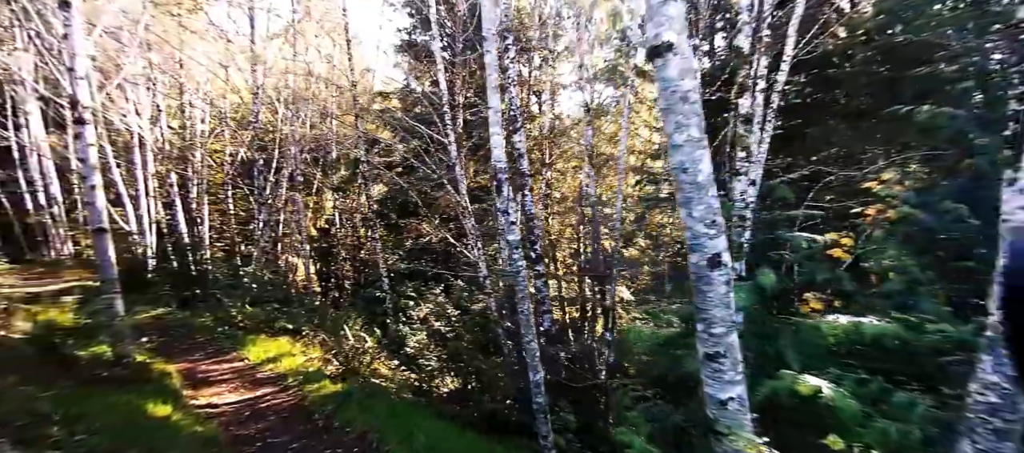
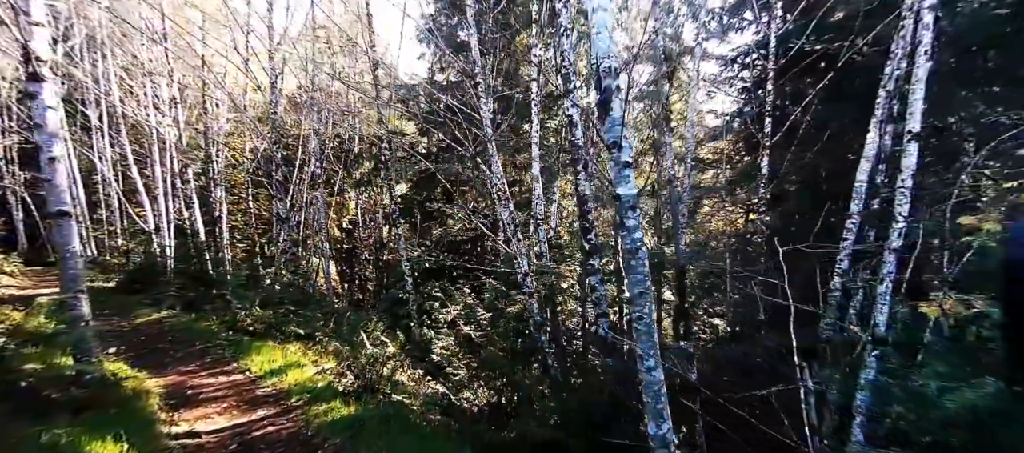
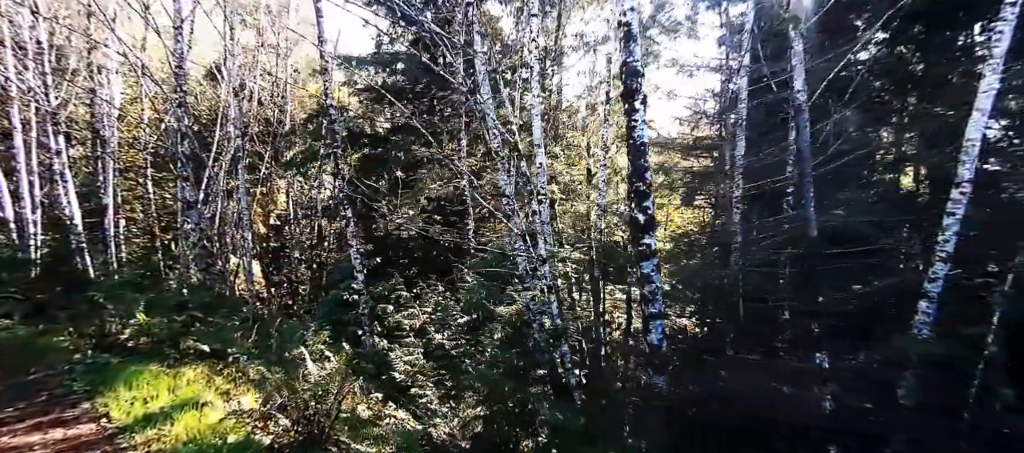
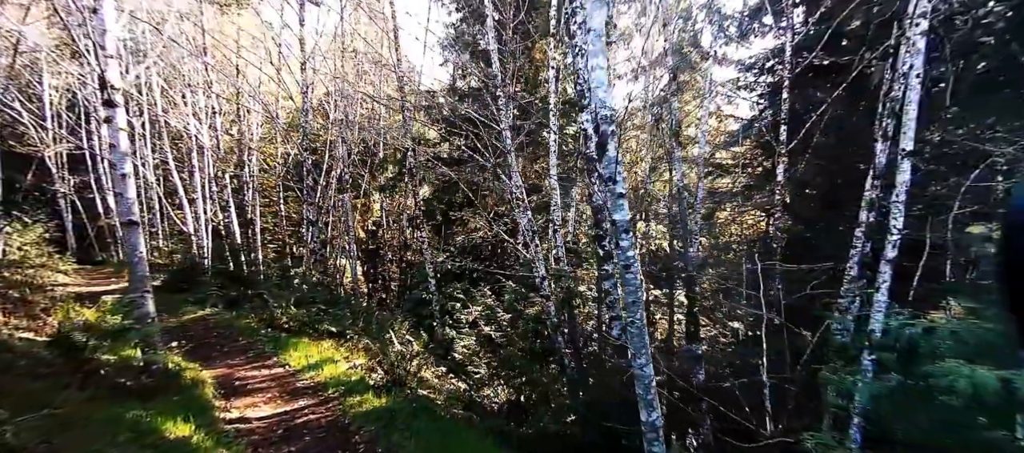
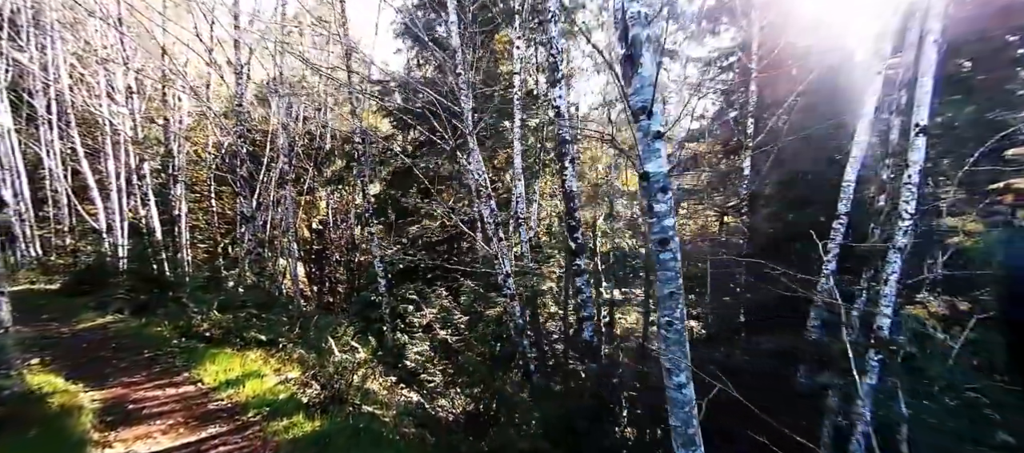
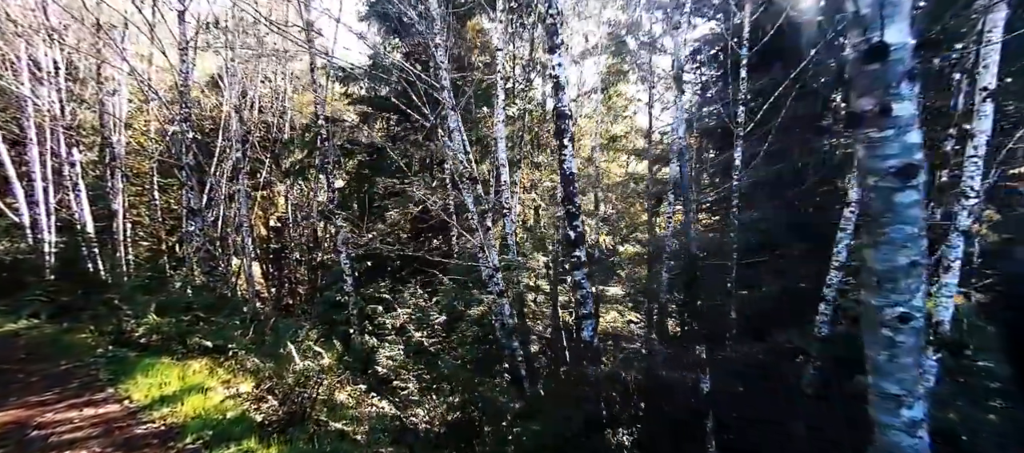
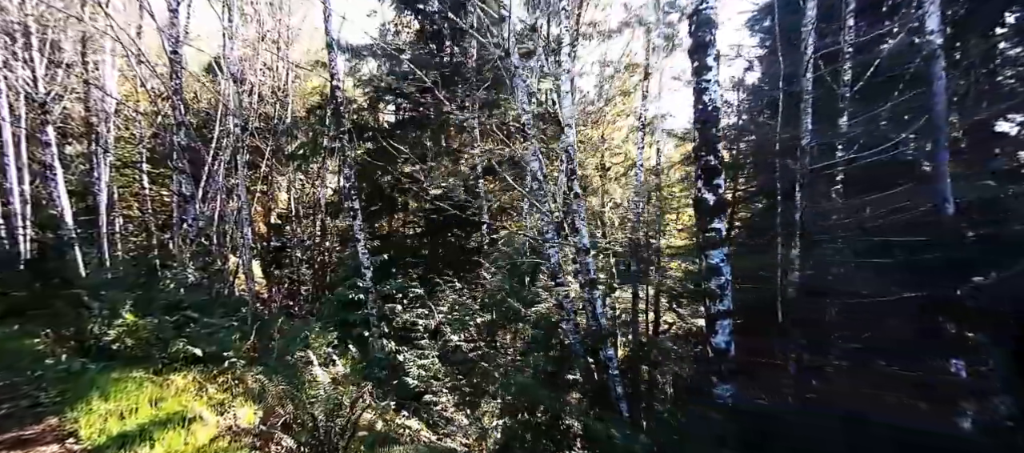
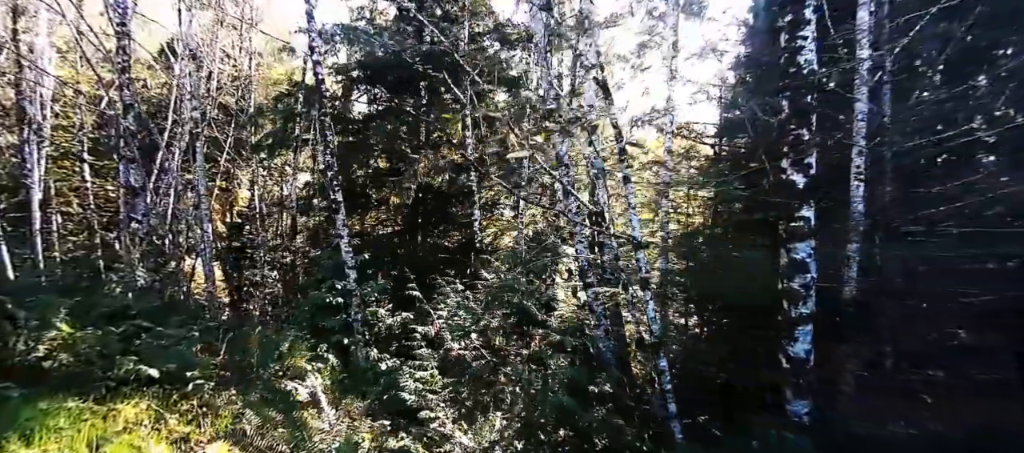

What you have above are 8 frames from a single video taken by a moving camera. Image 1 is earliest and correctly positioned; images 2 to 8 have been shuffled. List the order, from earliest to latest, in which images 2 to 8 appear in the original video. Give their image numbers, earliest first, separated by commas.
4, 2, 5, 6, 3, 7, 8
